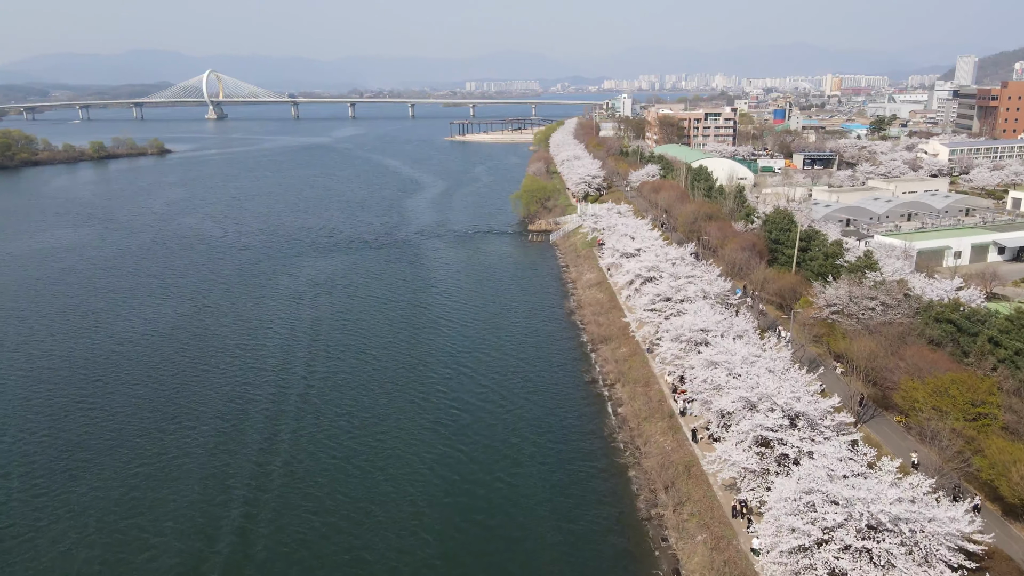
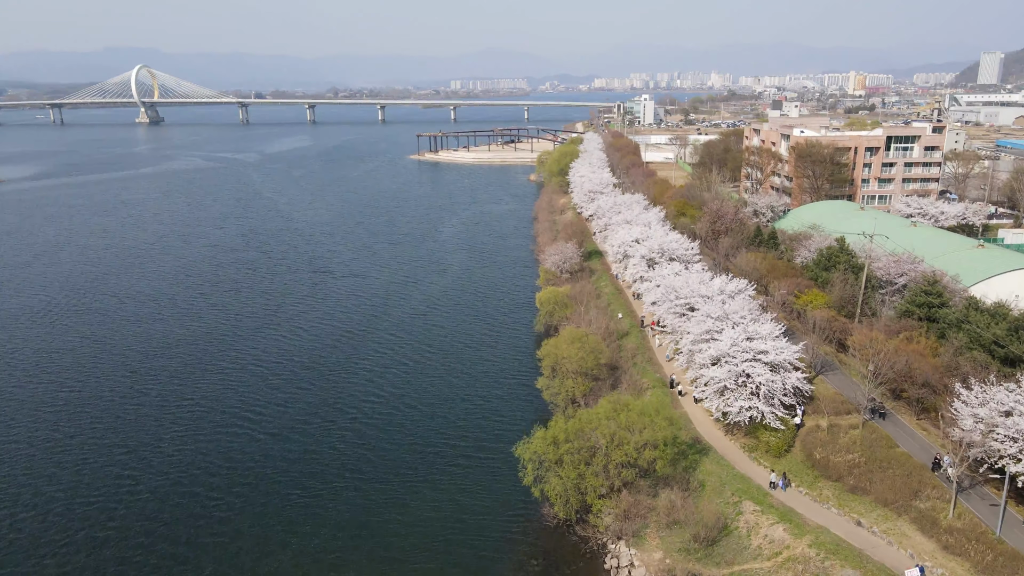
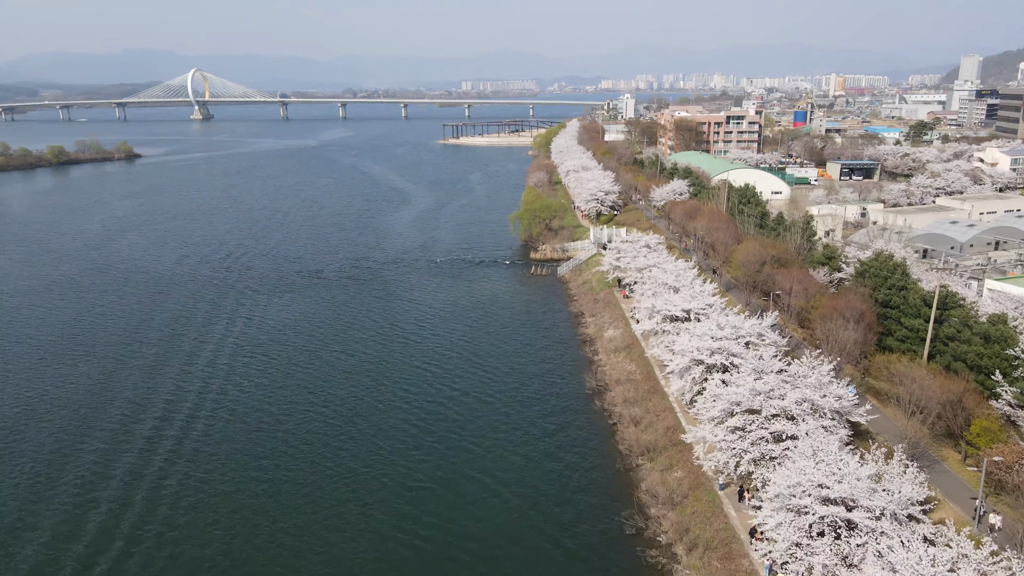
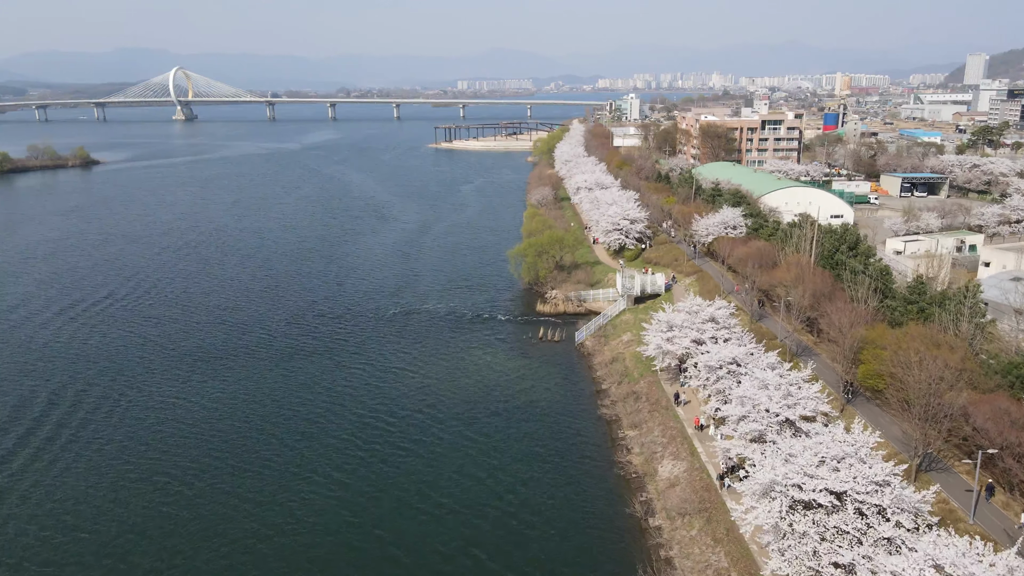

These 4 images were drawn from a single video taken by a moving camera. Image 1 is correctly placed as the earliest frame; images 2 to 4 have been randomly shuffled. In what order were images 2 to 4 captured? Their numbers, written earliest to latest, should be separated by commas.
3, 4, 2
